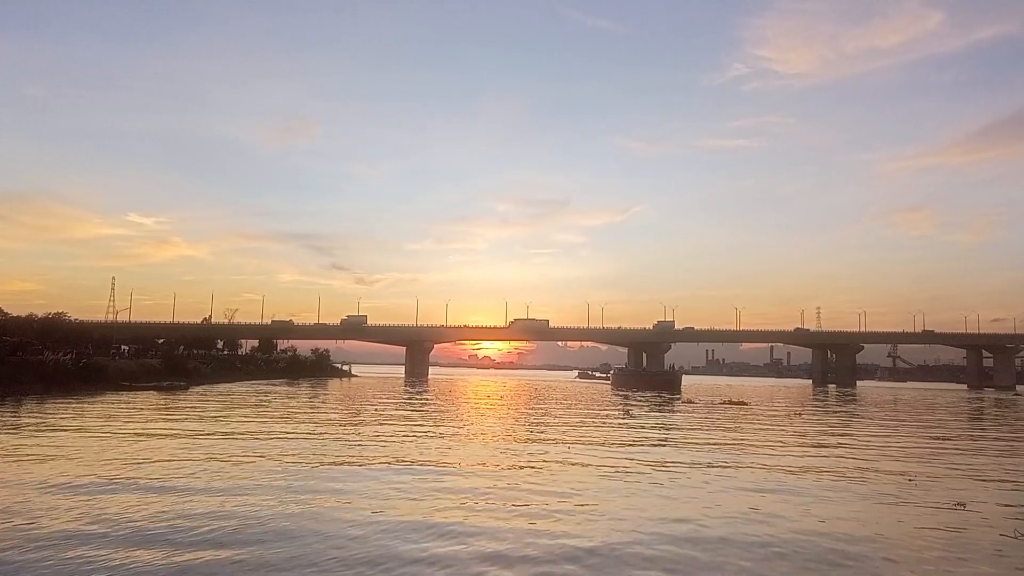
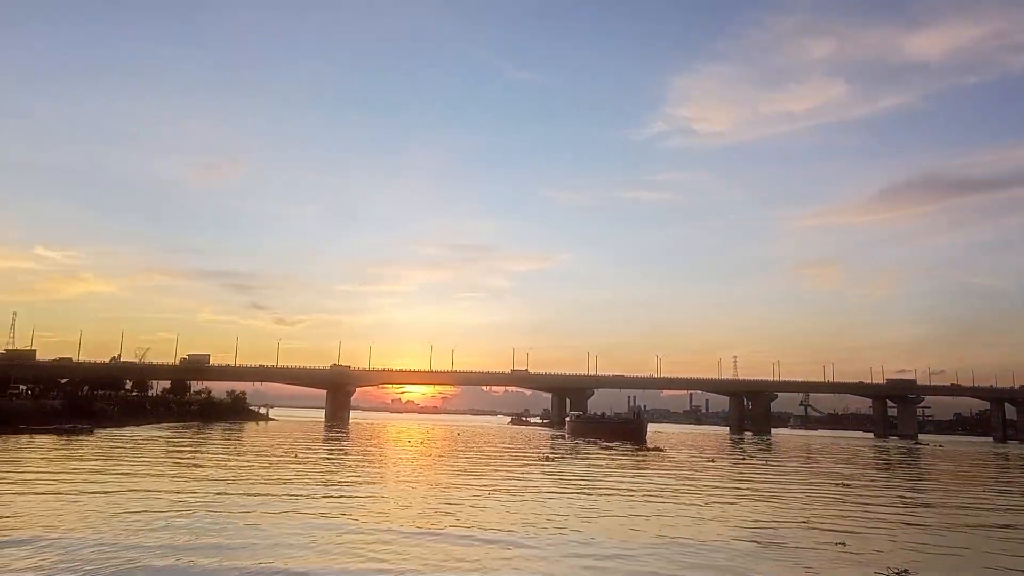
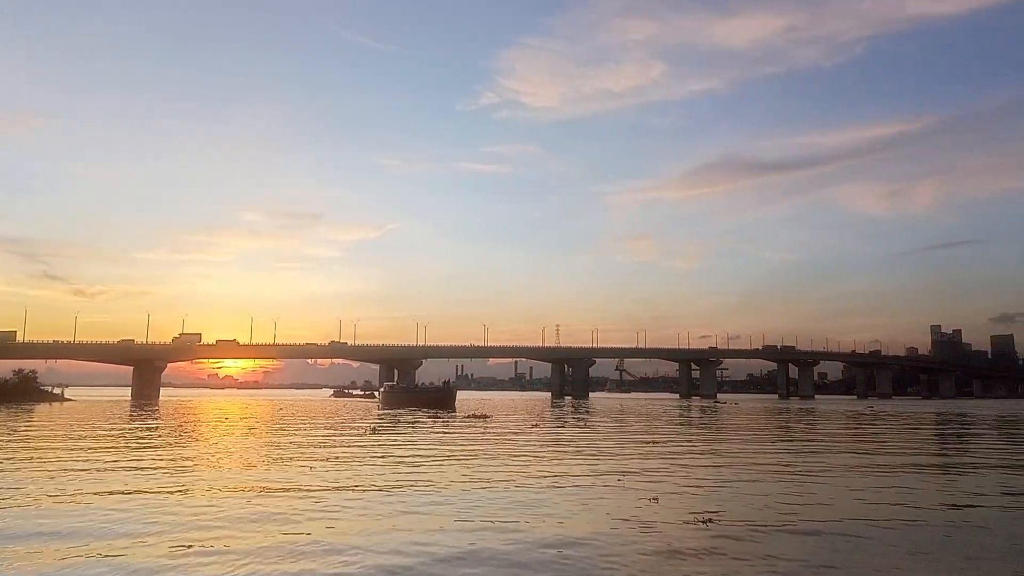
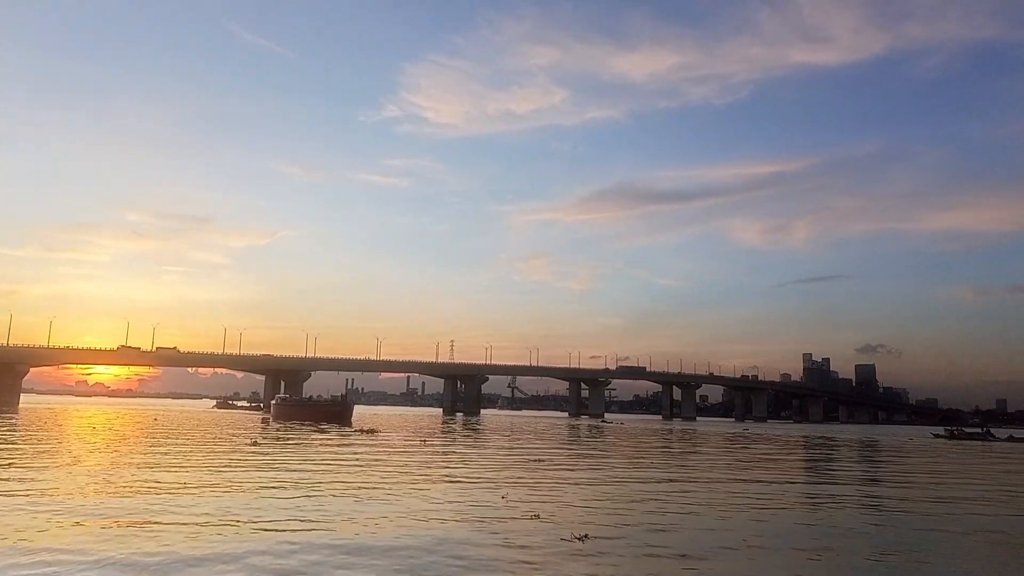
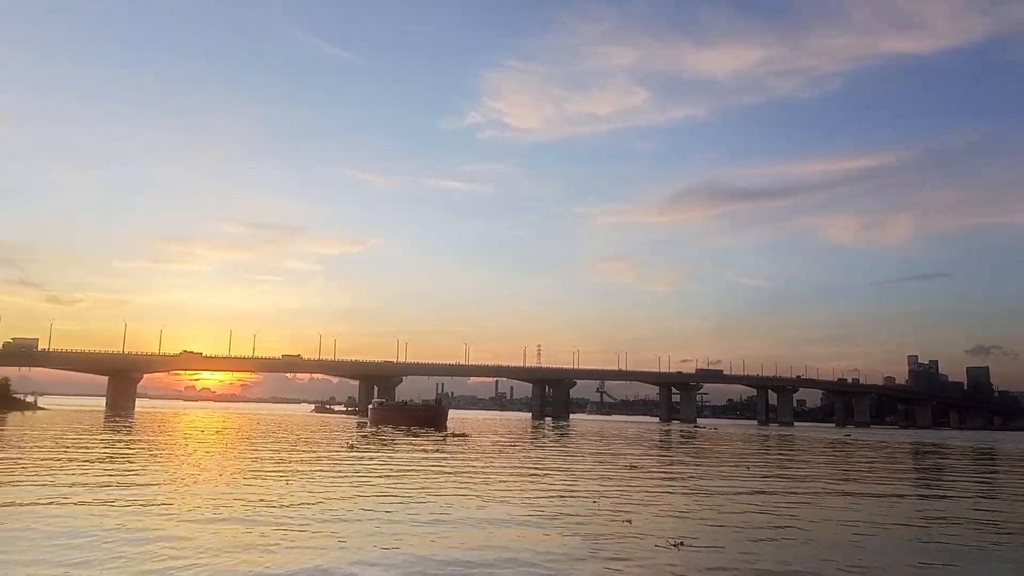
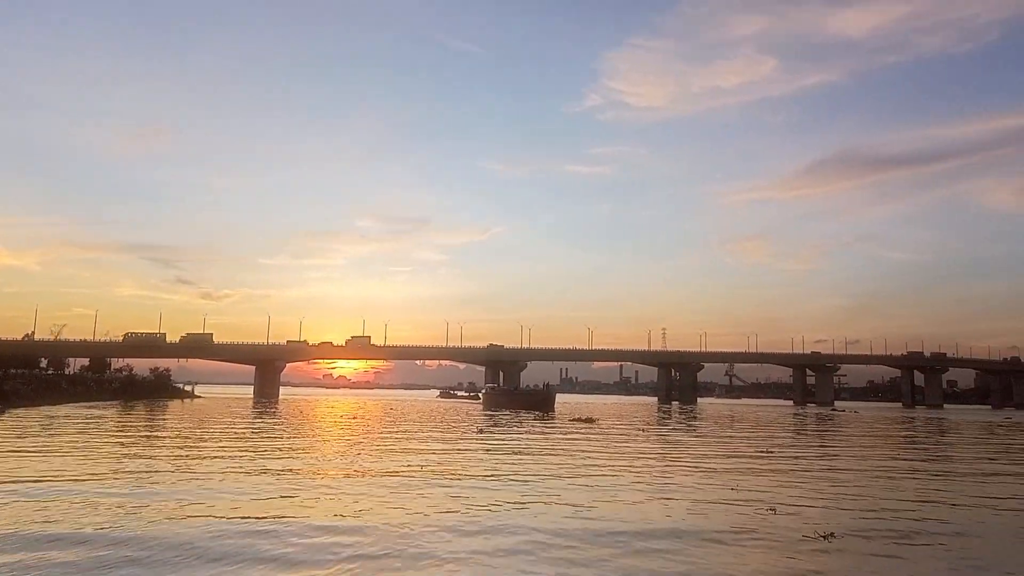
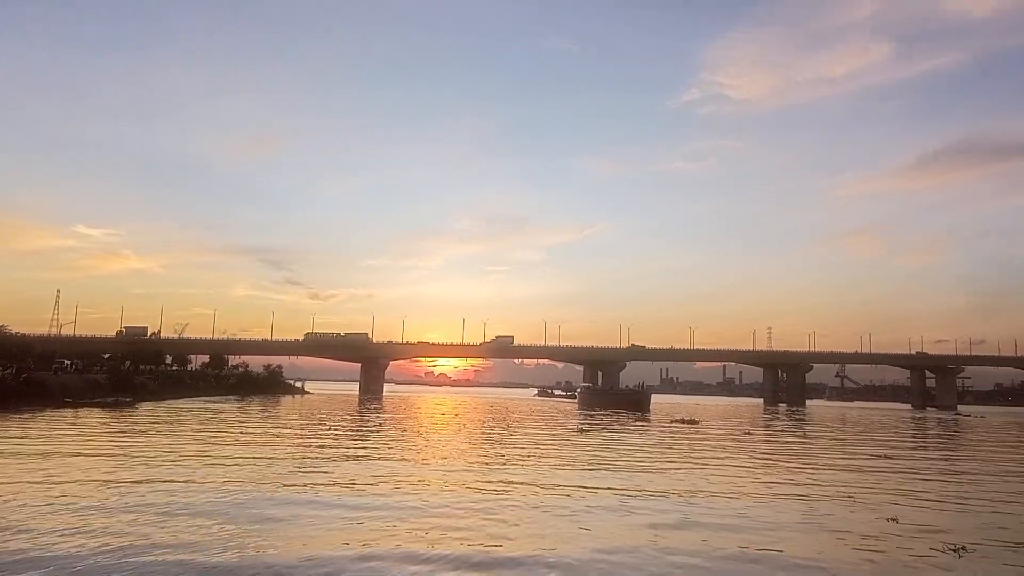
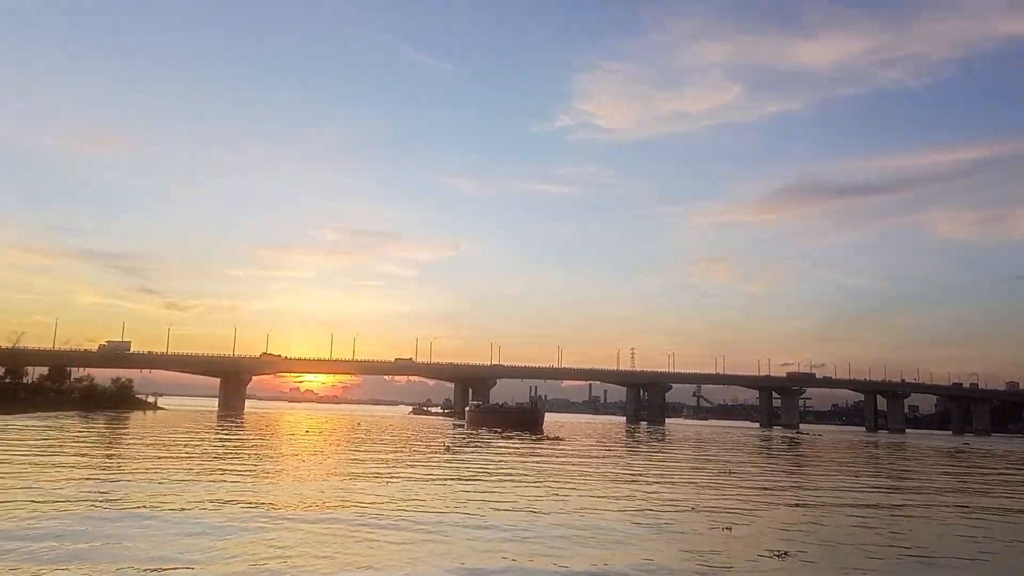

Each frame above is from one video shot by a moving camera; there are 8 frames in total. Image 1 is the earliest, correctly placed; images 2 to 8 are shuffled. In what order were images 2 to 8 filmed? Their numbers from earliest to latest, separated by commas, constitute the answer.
7, 6, 3, 4, 5, 8, 2
